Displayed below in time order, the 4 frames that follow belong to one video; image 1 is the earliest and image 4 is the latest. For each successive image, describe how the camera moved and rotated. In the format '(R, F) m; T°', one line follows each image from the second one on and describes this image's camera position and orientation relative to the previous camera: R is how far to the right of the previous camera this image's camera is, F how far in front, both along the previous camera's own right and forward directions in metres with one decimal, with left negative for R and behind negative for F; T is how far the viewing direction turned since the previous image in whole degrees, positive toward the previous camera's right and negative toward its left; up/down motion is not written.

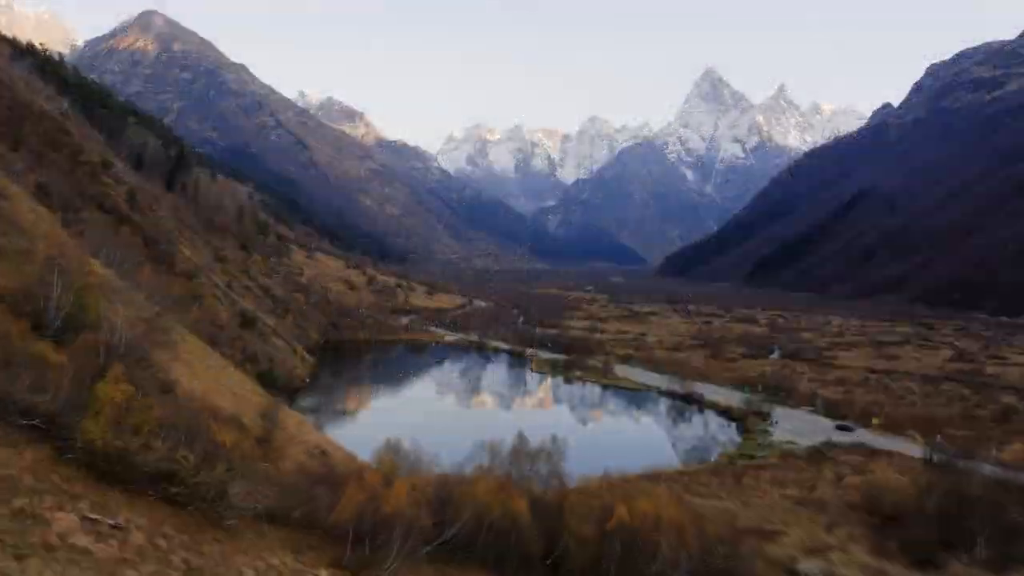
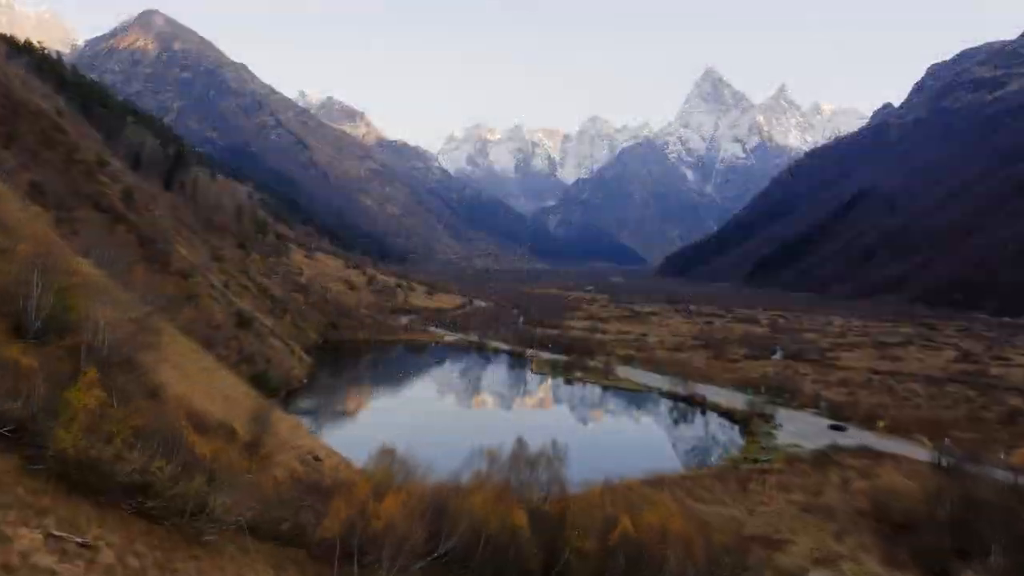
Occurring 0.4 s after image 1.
(0.0, +0.8) m; 0°
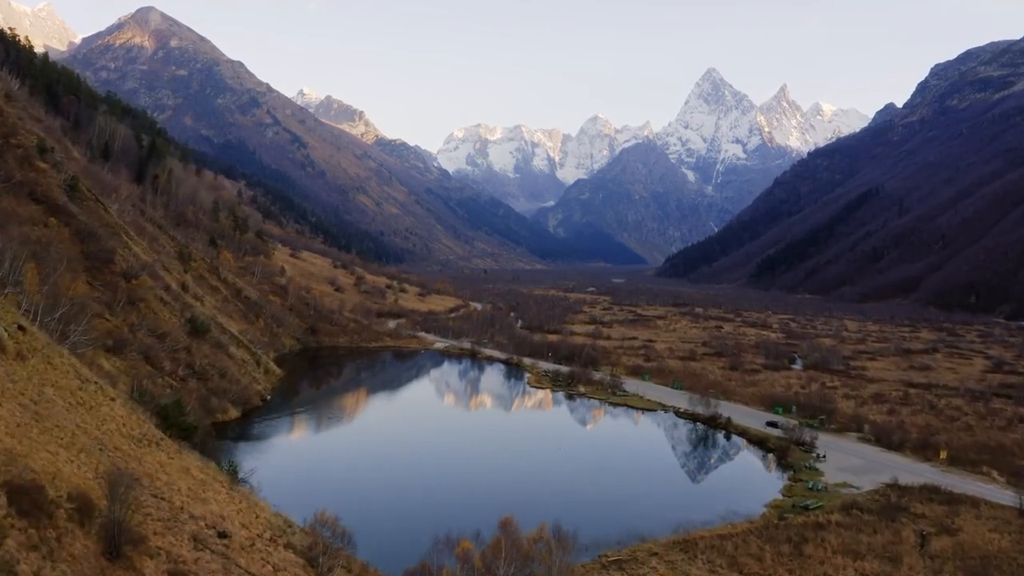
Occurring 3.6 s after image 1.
(+0.4, +8.2) m; 0°
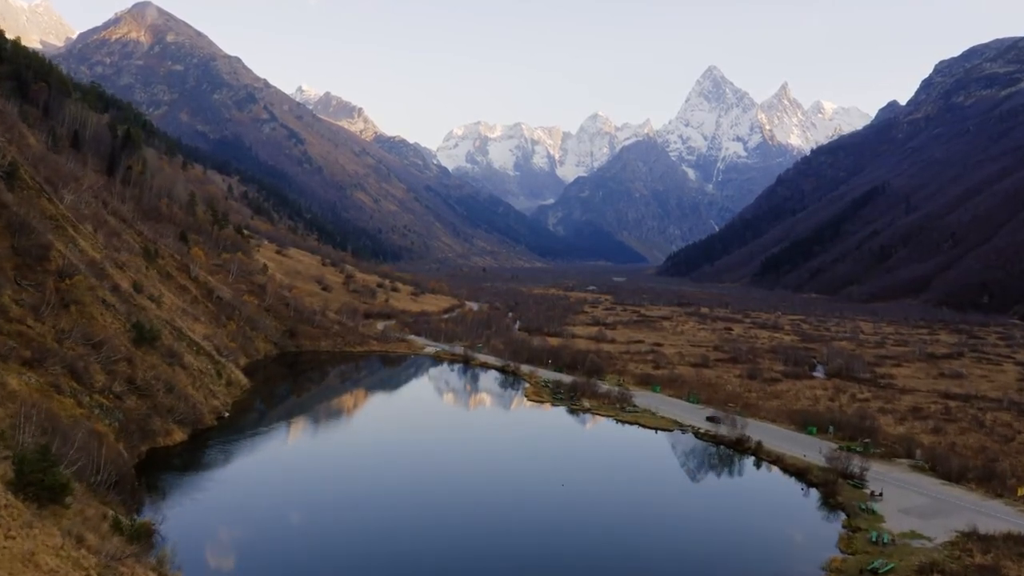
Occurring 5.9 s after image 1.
(+0.3, +7.2) m; 0°
